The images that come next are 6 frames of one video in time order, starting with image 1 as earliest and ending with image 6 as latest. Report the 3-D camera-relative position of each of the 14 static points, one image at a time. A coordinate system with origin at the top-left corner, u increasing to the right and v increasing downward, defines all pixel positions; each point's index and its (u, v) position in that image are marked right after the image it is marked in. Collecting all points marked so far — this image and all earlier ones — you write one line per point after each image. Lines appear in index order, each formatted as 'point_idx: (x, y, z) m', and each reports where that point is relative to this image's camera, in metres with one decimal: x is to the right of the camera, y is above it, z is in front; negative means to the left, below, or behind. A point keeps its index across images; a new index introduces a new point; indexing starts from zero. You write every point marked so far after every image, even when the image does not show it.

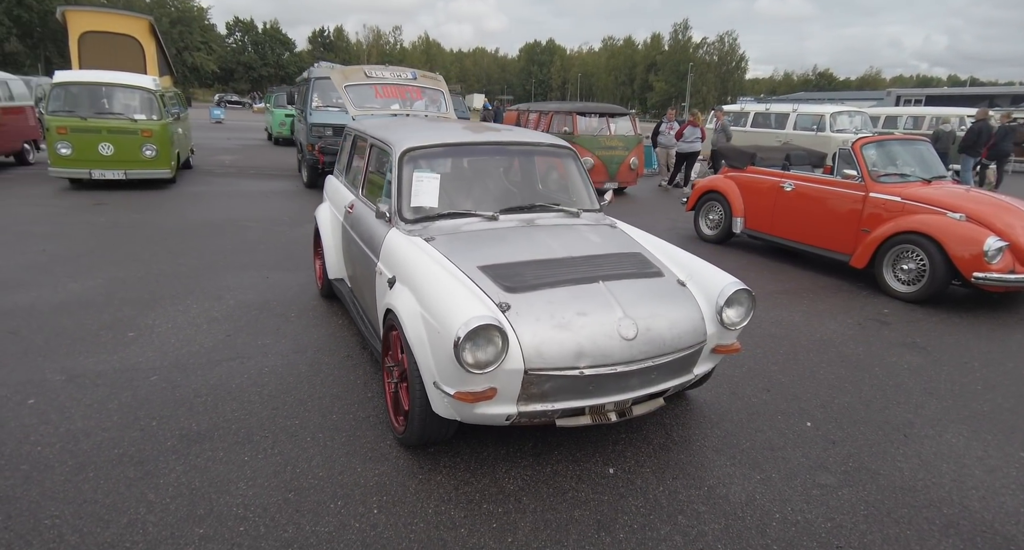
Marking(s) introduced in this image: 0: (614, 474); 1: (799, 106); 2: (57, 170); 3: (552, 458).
0: (+0.5, -1.0, +2.7) m
1: (+9.3, +5.4, +17.2) m
2: (-9.4, +2.2, +11.4) m
3: (+0.2, -0.9, +2.8) m
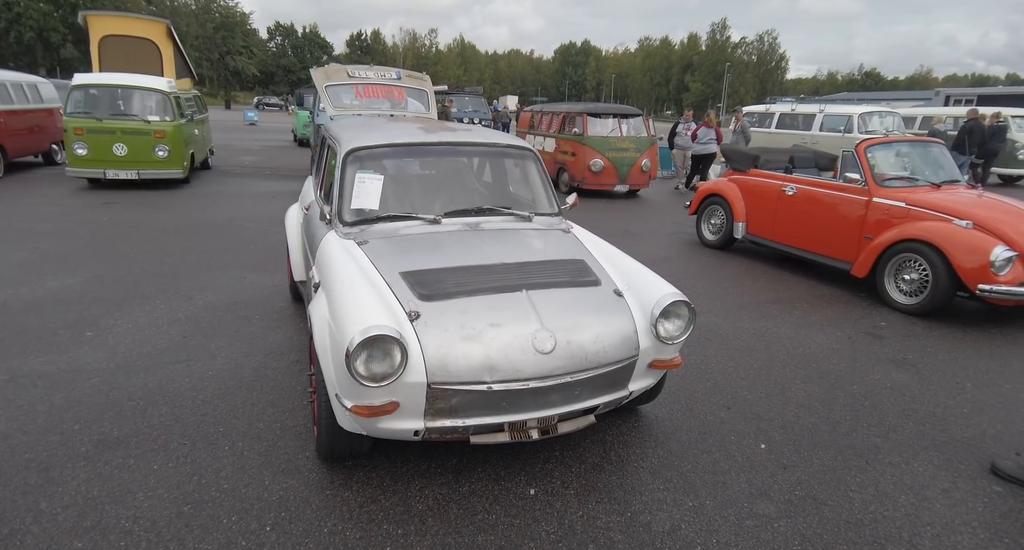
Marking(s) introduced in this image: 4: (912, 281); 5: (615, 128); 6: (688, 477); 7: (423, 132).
0: (+0.1, -1.0, +2.5) m
1: (+9.7, +5.1, +16.6) m
2: (-9.4, +2.3, +11.7) m
3: (-0.2, -1.0, +2.6) m
4: (+4.0, -0.1, +5.5) m
5: (+2.7, +3.8, +14.1) m
6: (+0.9, -1.0, +2.7) m
7: (-0.6, +1.0, +3.8) m
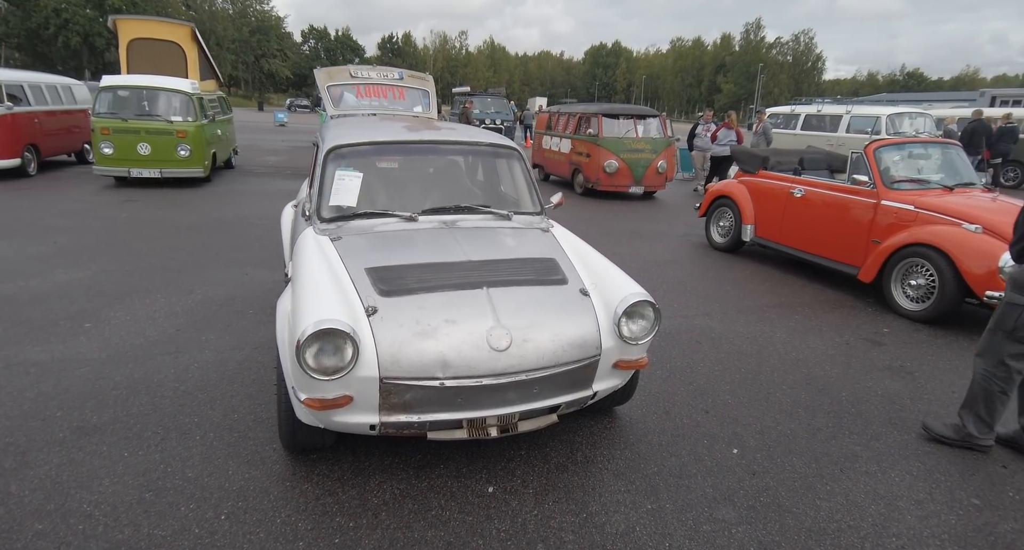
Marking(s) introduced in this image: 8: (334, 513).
0: (-0.1, -1.0, +2.5) m
1: (+10.2, +5.0, +16.2) m
2: (-9.1, +2.4, +12.1) m
3: (-0.4, -1.0, +2.6) m
4: (+4.0, -0.1, +5.3) m
5: (+3.0, +3.7, +14.0) m
6: (+0.7, -1.0, +2.7) m
7: (-0.7, +1.0, +3.8) m
8: (-0.8, -1.0, +2.3) m
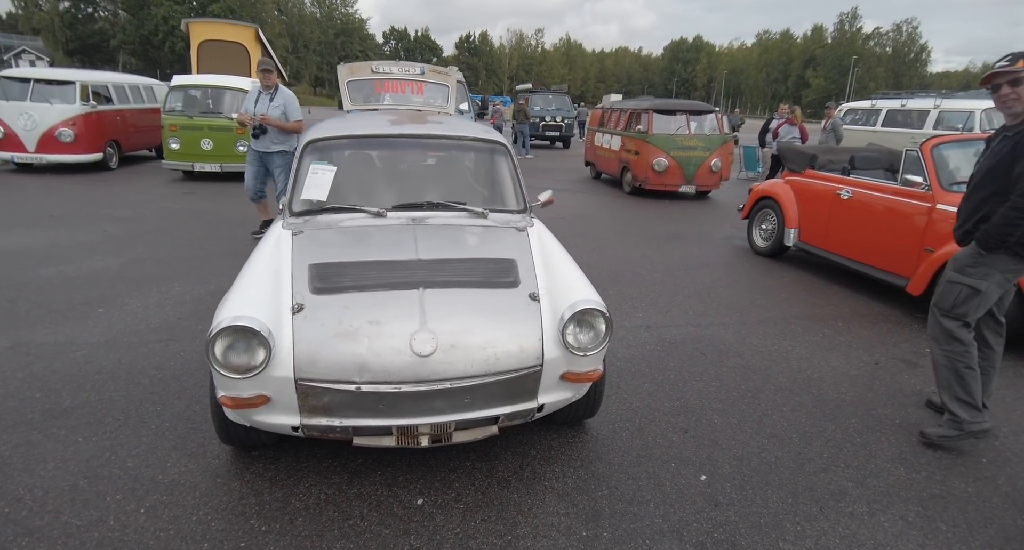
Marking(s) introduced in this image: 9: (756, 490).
0: (-0.4, -1.0, +2.4) m
1: (+11.5, +4.7, +14.8) m
2: (-8.1, +2.7, +13.0) m
3: (-0.7, -0.9, +2.5) m
4: (+4.0, -0.2, +4.7) m
5: (+4.2, +3.7, +13.4) m
6: (+0.4, -1.0, +2.5) m
7: (-0.8, +1.0, +3.8) m
8: (-1.1, -1.0, +2.3) m
9: (+1.1, -1.0, +2.6) m
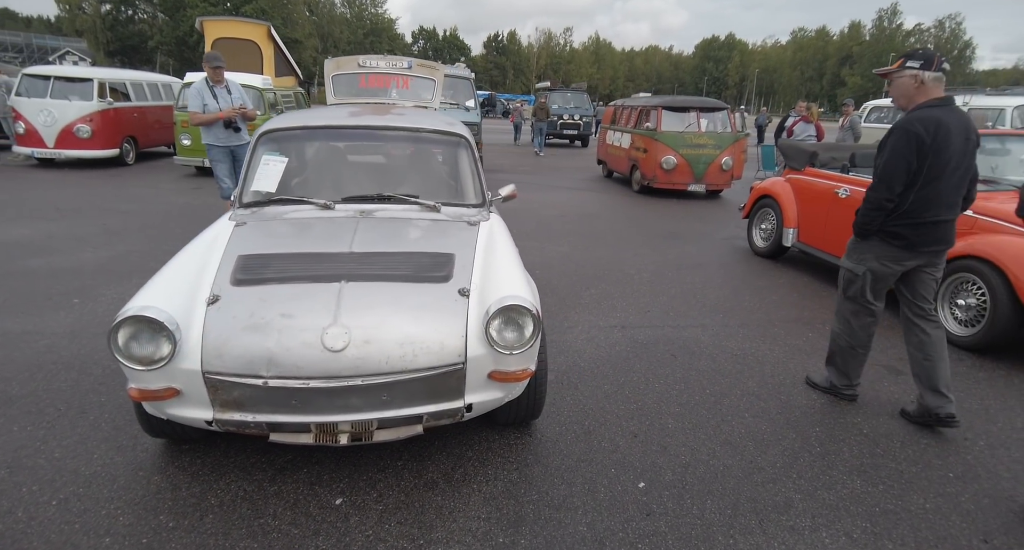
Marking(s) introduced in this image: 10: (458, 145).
0: (-0.7, -1.0, +2.3) m
1: (+11.8, +4.6, +14.2) m
2: (-8.0, +2.8, +13.2) m
3: (-1.0, -0.9, +2.5) m
4: (+3.8, -0.3, +4.5) m
5: (+4.3, +3.6, +13.1) m
6: (0.0, -1.0, +2.3) m
7: (-1.1, +1.1, +3.7) m
8: (-1.4, -1.0, +2.2) m
9: (+0.8, -1.0, +2.4) m
10: (-0.4, +0.9, +3.7) m
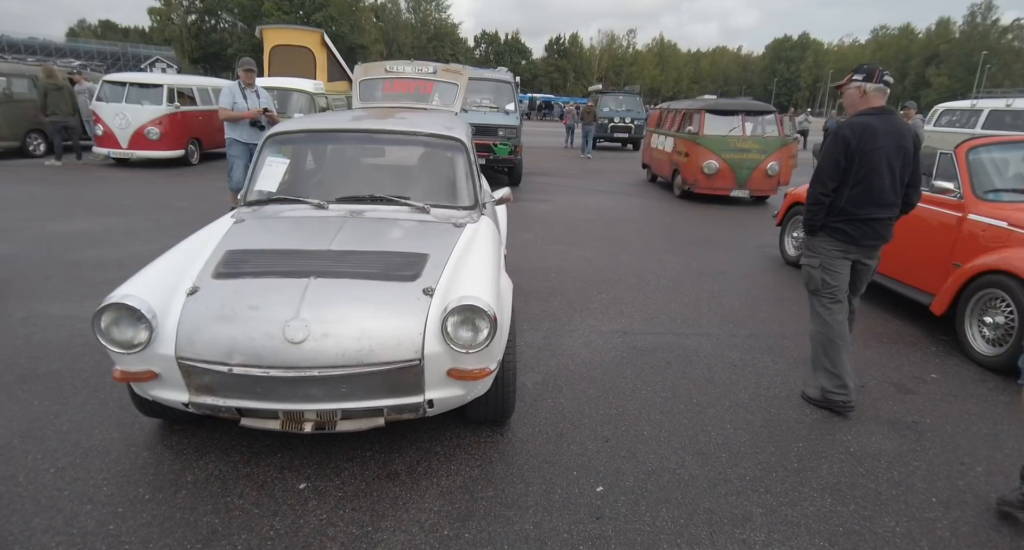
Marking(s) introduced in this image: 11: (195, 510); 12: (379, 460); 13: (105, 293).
0: (-1.0, -1.0, +2.4) m
1: (+12.8, +4.2, +13.1) m
2: (-7.0, +3.0, +14.0) m
3: (-1.2, -0.9, +2.6) m
4: (+3.7, -0.4, +4.2) m
5: (+5.2, +3.5, +12.7) m
6: (-0.2, -1.0, +2.4) m
7: (-1.1, +1.1, +3.9) m
8: (-1.6, -0.9, +2.4) m
9: (+0.6, -1.0, +2.4) m
10: (-0.4, +0.9, +3.7) m
11: (-1.3, -1.0, +2.3) m
12: (-0.7, -0.9, +2.7) m
13: (-3.6, -0.2, +4.8) m
